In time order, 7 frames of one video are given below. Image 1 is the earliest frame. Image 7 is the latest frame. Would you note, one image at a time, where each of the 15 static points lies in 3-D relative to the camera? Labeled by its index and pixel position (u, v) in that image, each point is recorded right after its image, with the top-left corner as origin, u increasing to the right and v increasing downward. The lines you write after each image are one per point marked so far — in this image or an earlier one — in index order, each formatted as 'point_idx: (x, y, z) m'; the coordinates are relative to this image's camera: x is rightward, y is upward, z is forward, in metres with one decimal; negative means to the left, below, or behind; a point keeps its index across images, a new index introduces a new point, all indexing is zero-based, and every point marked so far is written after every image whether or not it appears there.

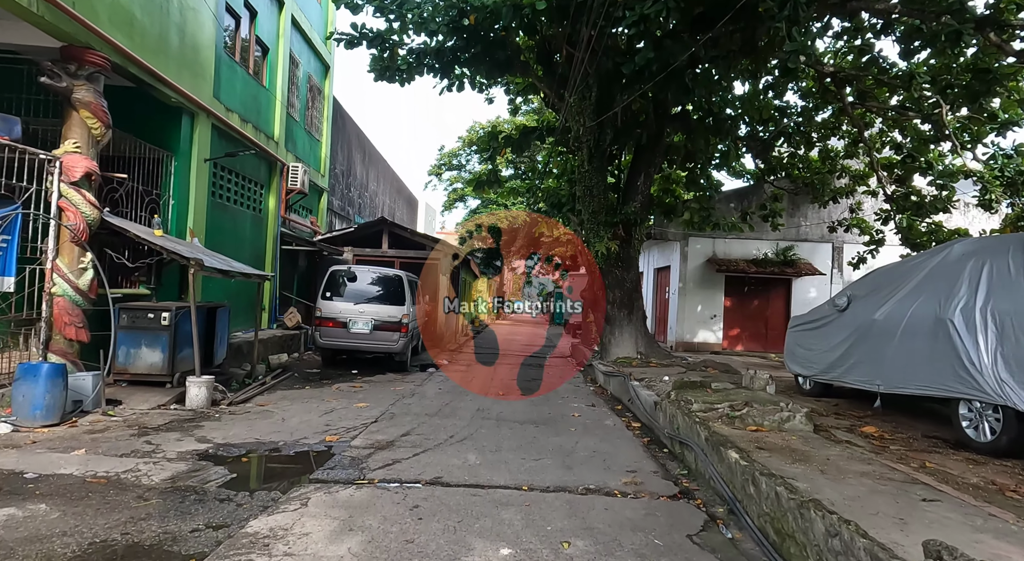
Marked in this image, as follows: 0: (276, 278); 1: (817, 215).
0: (-4.9, 0.0, +11.6) m
1: (+8.7, +1.9, +15.9) m
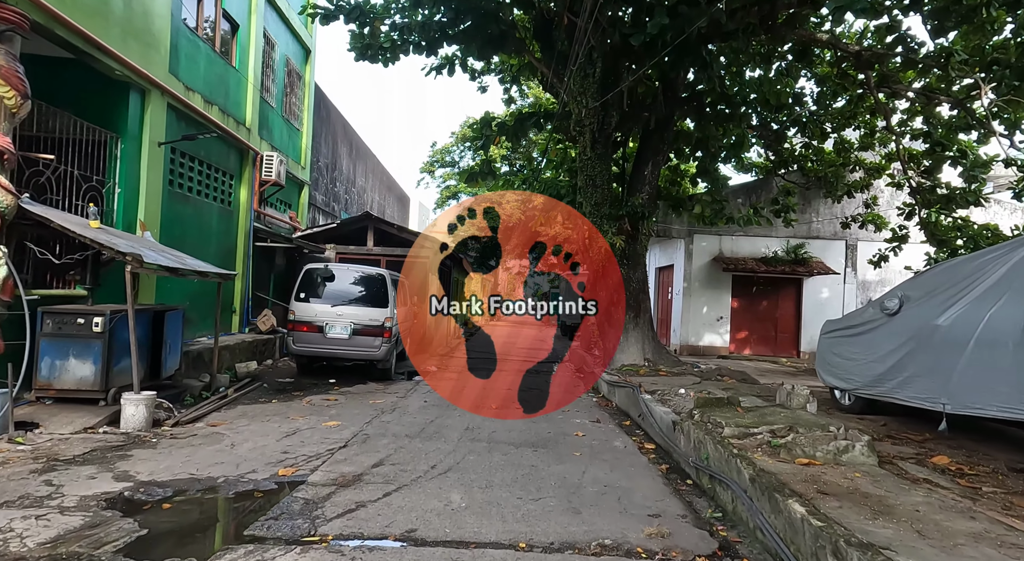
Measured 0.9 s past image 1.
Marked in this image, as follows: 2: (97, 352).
0: (-5.0, 0.0, +10.6) m
1: (+8.6, +1.9, +15.0) m
2: (-4.1, -0.7, +5.5) m
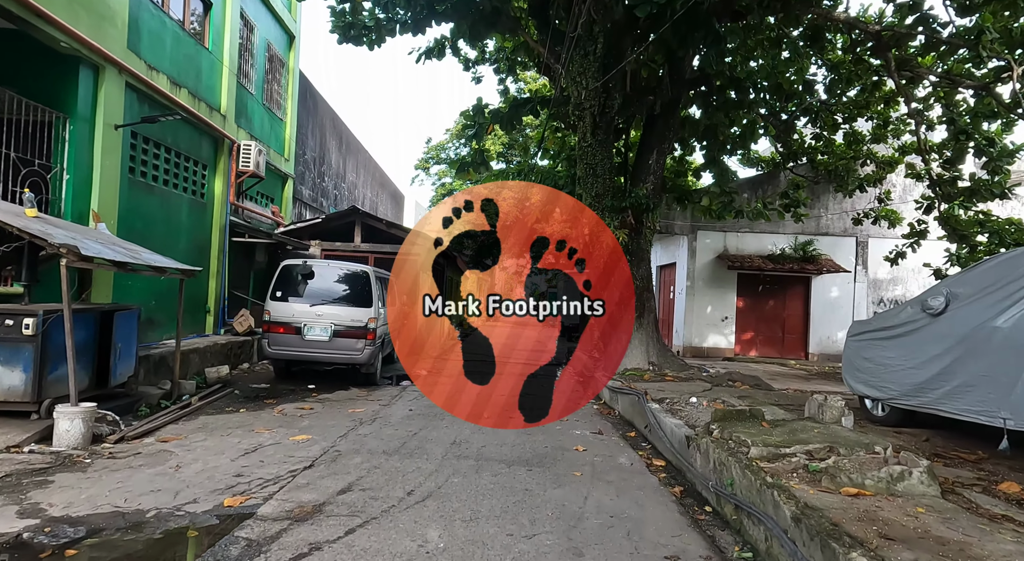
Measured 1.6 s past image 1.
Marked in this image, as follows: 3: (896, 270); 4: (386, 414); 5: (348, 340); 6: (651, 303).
0: (-5.1, +0.1, +9.9) m
1: (+8.5, +1.9, +14.4) m
2: (-4.1, -0.7, +4.8) m
3: (+9.9, +0.3, +14.3) m
4: (-1.6, -1.6, +6.8) m
5: (-2.5, -0.9, +8.4) m
6: (+2.2, -0.4, +9.0) m
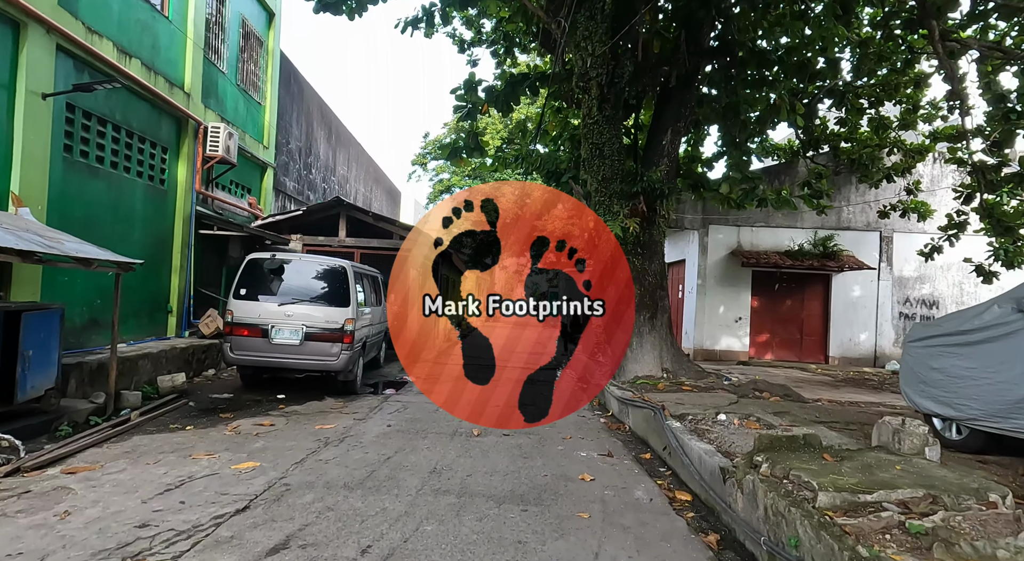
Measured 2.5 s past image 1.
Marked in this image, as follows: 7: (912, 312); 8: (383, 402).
0: (-5.2, +0.1, +8.9) m
1: (+8.4, +2.0, +13.4) m
2: (-4.2, -0.6, +3.8) m
3: (+9.8, +0.3, +13.3) m
4: (-1.6, -1.6, +5.9) m
5: (-2.5, -0.8, +7.4) m
6: (+2.2, -0.3, +8.0) m
7: (+9.5, -0.7, +13.3) m
8: (-1.8, -1.7, +7.6) m
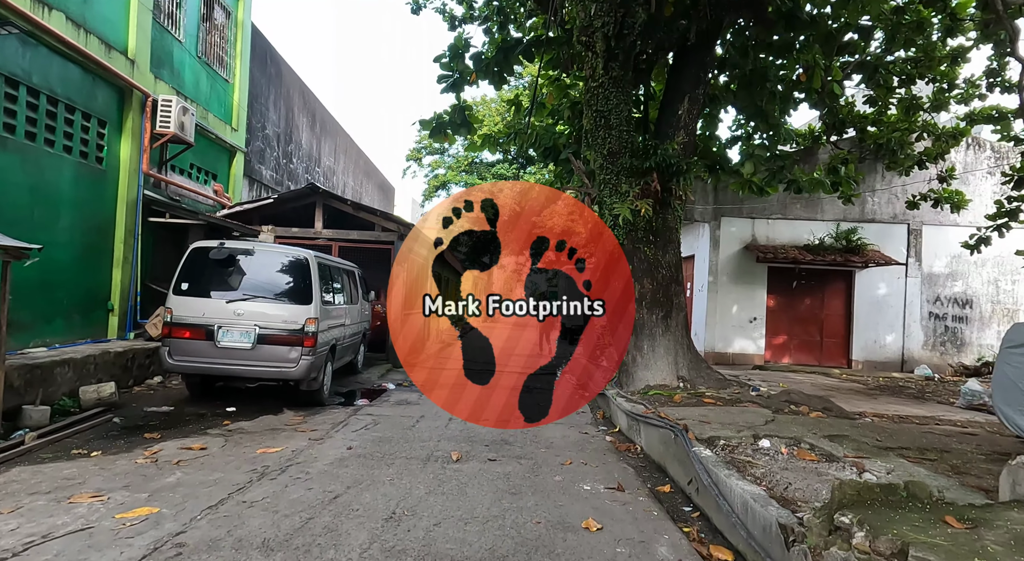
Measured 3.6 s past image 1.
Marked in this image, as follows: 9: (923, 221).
0: (-5.3, +0.2, +7.8) m
1: (+8.3, +2.0, +12.3) m
2: (-4.3, -0.5, +2.7) m
3: (+9.7, +0.4, +12.2) m
4: (-1.7, -1.5, +4.8) m
5: (-2.7, -0.8, +6.3) m
6: (+2.1, -0.2, +6.9) m
7: (+9.4, -0.7, +12.2) m
8: (-1.9, -1.6, +6.4) m
9: (+9.0, +1.3, +12.2) m
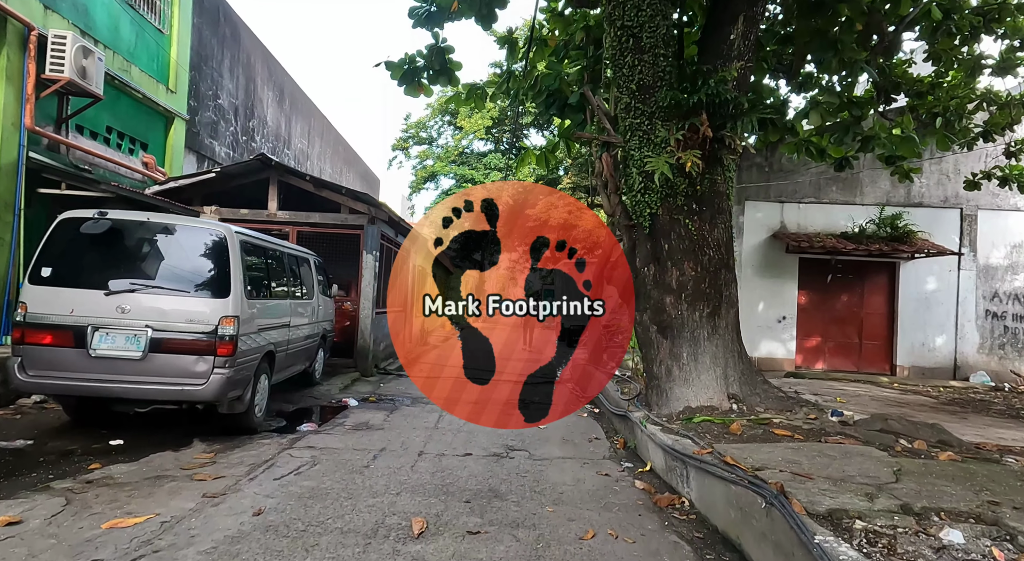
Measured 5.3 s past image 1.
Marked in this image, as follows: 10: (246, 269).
0: (-5.4, +0.4, +6.0) m
1: (+8.2, +2.2, +10.7) m
2: (-4.3, -0.4, +0.9) m
3: (+9.6, +0.5, +10.6) m
4: (-1.8, -1.4, +3.0) m
5: (-2.7, -0.6, +4.5) m
6: (+2.0, -0.1, +5.2) m
7: (+9.3, -0.5, +10.6) m
8: (-1.9, -1.4, +4.7) m
9: (+8.9, +1.4, +10.6) m
10: (-2.5, +0.1, +5.3) m
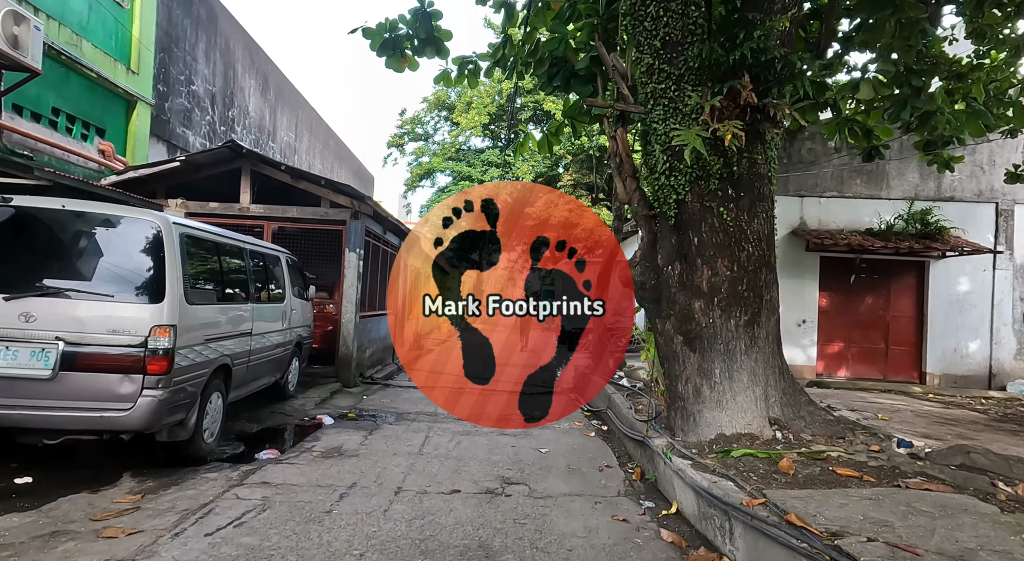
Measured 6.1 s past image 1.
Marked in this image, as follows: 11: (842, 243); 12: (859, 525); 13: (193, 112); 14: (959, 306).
0: (-5.4, +0.3, +5.2) m
1: (+8.1, +2.2, +9.8) m
2: (-4.4, -0.4, +0.1) m
3: (+9.5, +0.5, +9.8) m
4: (-1.8, -1.4, +2.2) m
5: (-2.7, -0.6, +3.7) m
6: (+2.0, -0.1, +4.4) m
7: (+9.3, -0.6, +9.7) m
8: (-2.0, -1.4, +3.9) m
9: (+8.9, +1.4, +9.8) m
10: (-2.5, +0.1, +4.5) m
11: (+5.6, +0.7, +9.3) m
12: (+1.6, -1.1, +2.6) m
13: (-5.9, +3.2, +10.4) m
14: (+7.9, -0.4, +9.8) m
